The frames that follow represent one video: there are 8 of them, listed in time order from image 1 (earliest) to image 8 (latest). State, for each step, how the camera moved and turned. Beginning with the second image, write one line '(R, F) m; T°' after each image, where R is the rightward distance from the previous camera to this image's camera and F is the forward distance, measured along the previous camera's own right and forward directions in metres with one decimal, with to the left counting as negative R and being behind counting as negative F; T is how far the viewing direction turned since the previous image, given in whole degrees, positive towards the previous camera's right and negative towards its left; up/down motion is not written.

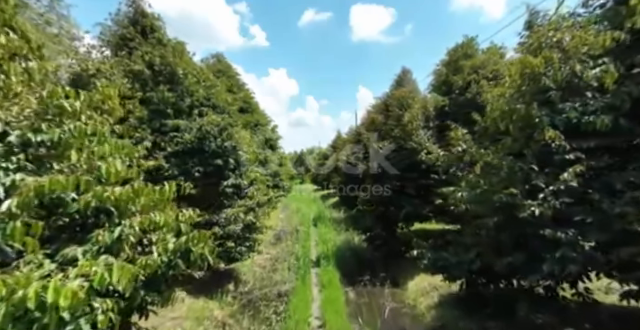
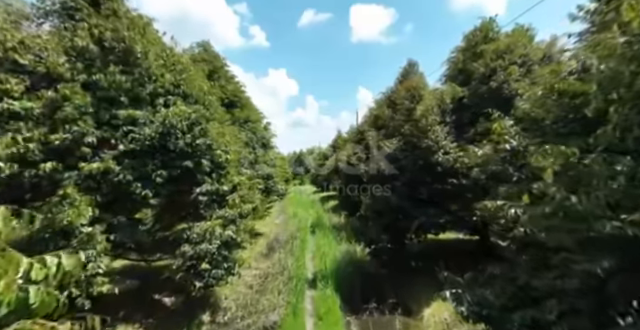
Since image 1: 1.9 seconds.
(+0.1, +1.3) m; 0°
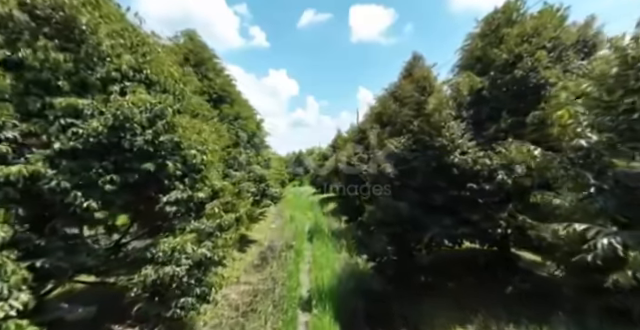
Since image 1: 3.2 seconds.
(+0.1, +1.0) m; 0°
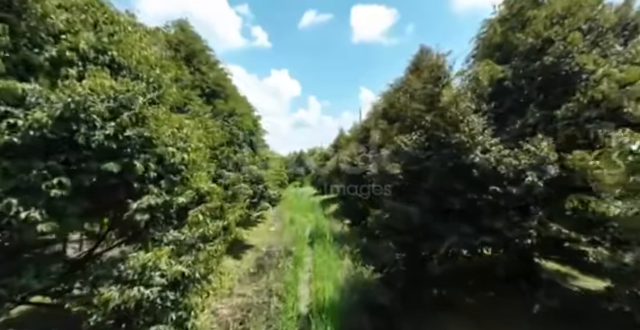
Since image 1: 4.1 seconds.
(0.0, +0.8) m; 0°
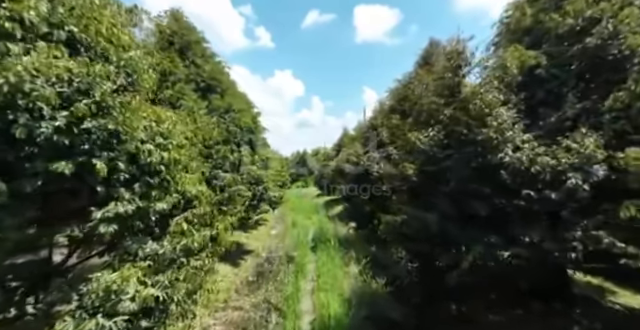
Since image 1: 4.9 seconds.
(0.0, +0.7) m; -1°
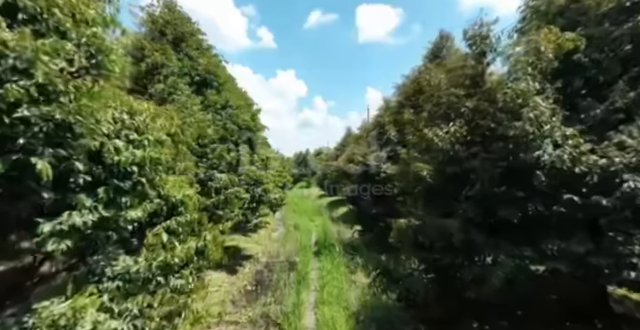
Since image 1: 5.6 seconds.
(0.0, +0.7) m; 0°
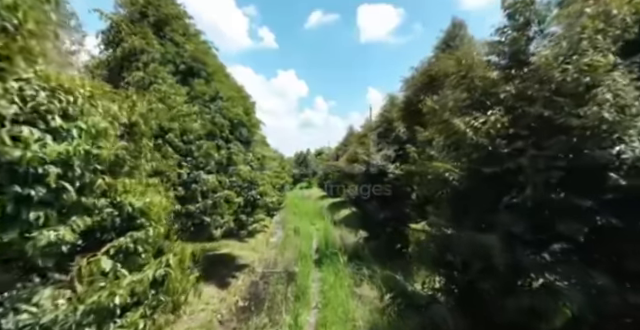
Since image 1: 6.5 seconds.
(0.0, +1.0) m; 0°
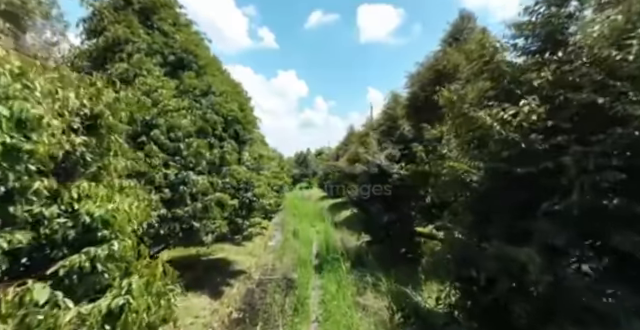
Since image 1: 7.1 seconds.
(0.0, +0.6) m; 0°
